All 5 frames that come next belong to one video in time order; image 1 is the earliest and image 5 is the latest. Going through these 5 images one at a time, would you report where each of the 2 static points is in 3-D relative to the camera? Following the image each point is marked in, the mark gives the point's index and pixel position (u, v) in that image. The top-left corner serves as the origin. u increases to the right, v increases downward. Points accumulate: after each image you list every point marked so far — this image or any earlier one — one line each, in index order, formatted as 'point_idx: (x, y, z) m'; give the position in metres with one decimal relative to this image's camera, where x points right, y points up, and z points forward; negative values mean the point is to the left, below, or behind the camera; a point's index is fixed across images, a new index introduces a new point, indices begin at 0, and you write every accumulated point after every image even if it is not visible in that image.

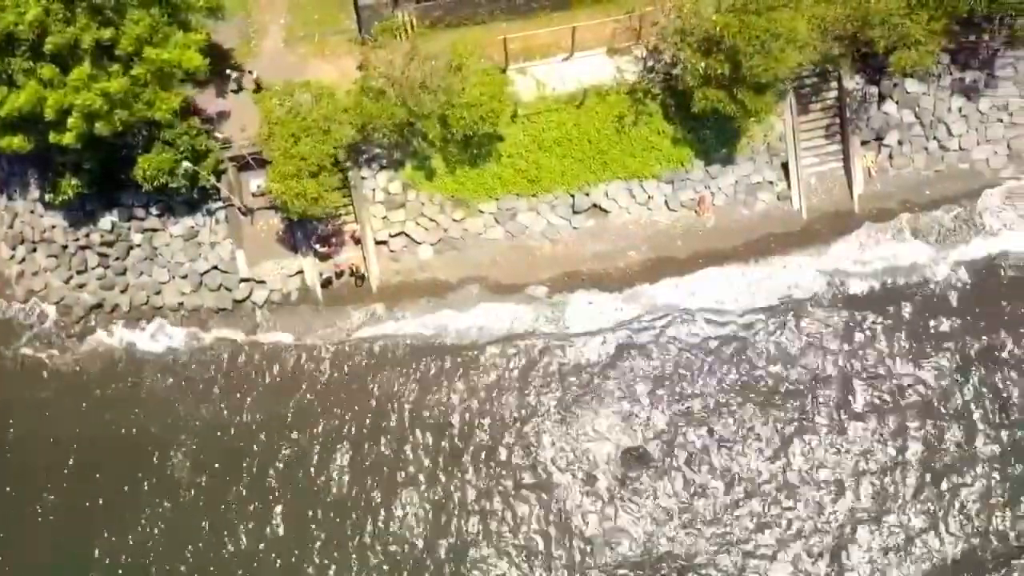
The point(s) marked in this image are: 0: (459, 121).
0: (-1.4, +4.2, +19.2) m
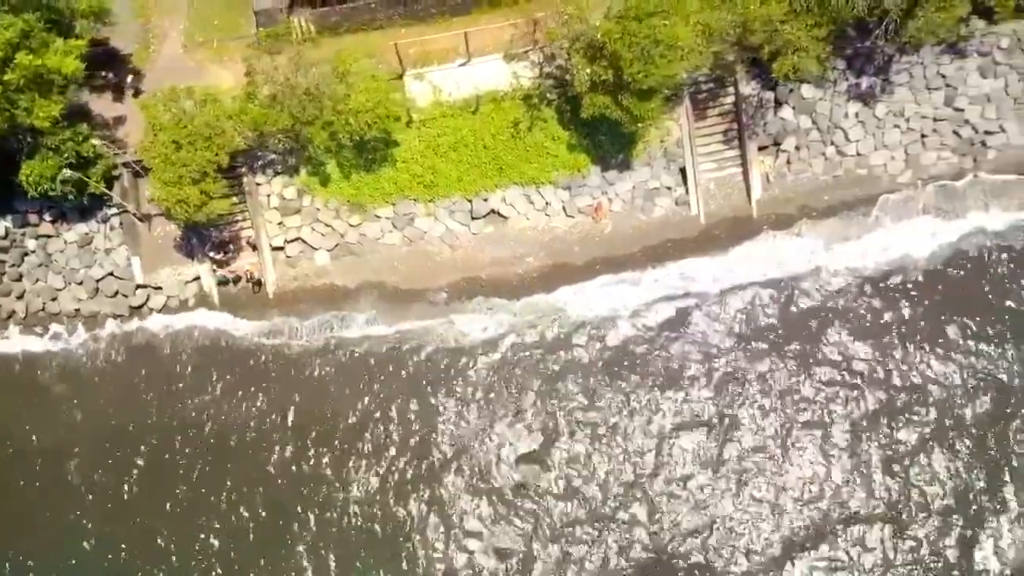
0: (-4.2, +4.1, +19.2) m
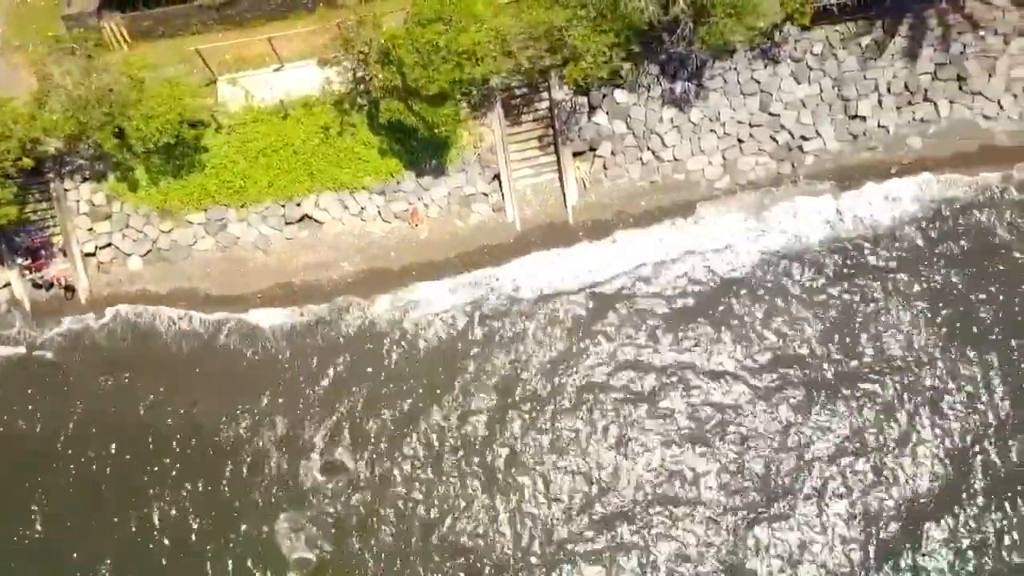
0: (-9.4, +3.9, +19.0) m
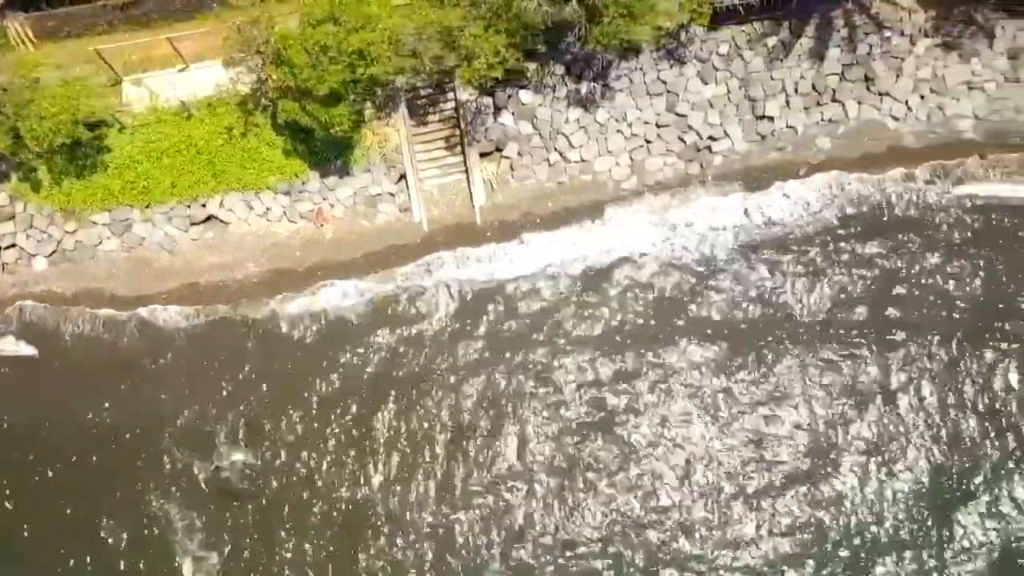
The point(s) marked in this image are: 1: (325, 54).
0: (-12.0, +3.9, +19.0) m
1: (-4.4, +5.5, +17.9) m
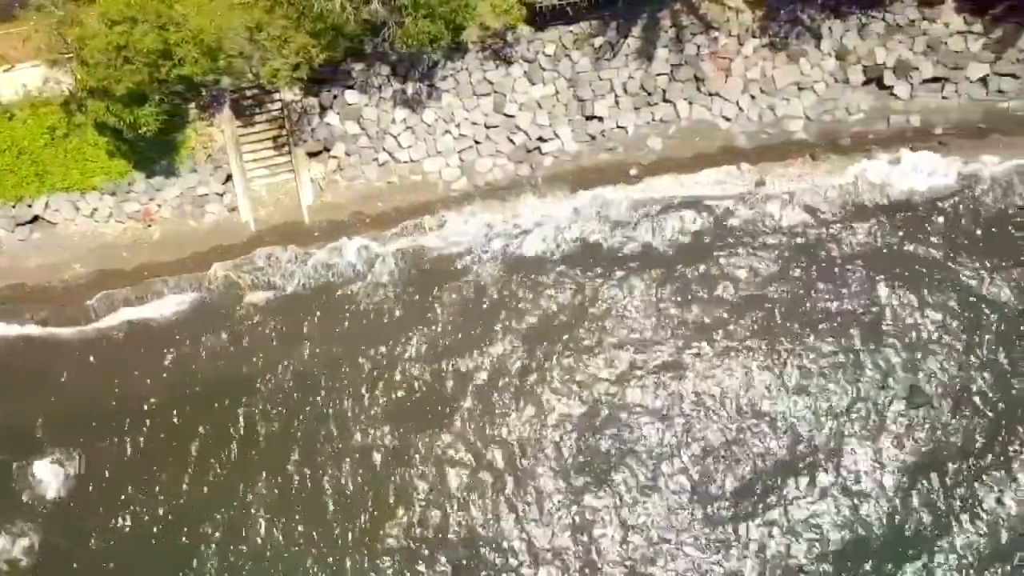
0: (-16.8, +3.8, +18.9) m
1: (-9.2, +5.5, +17.9) m
